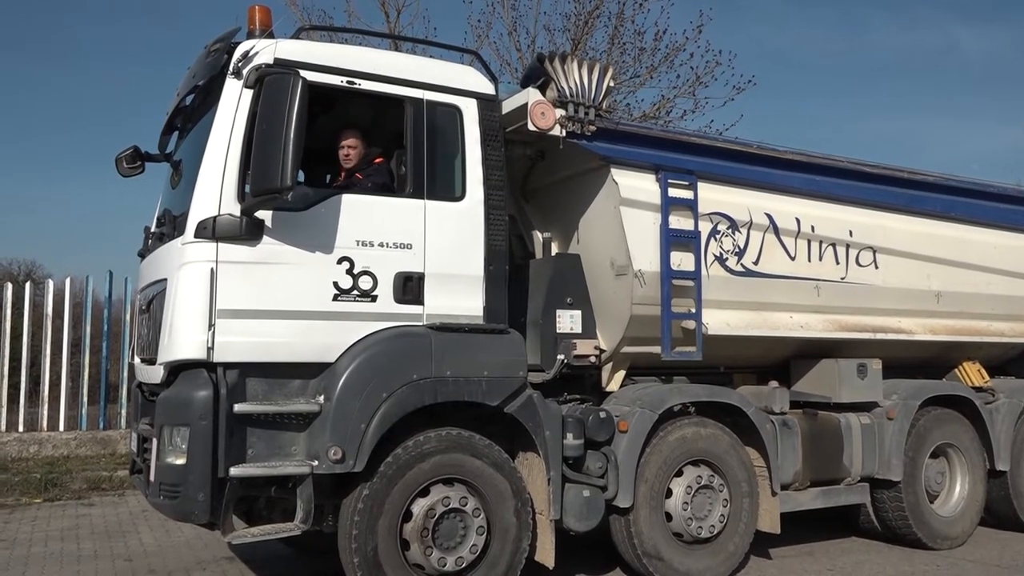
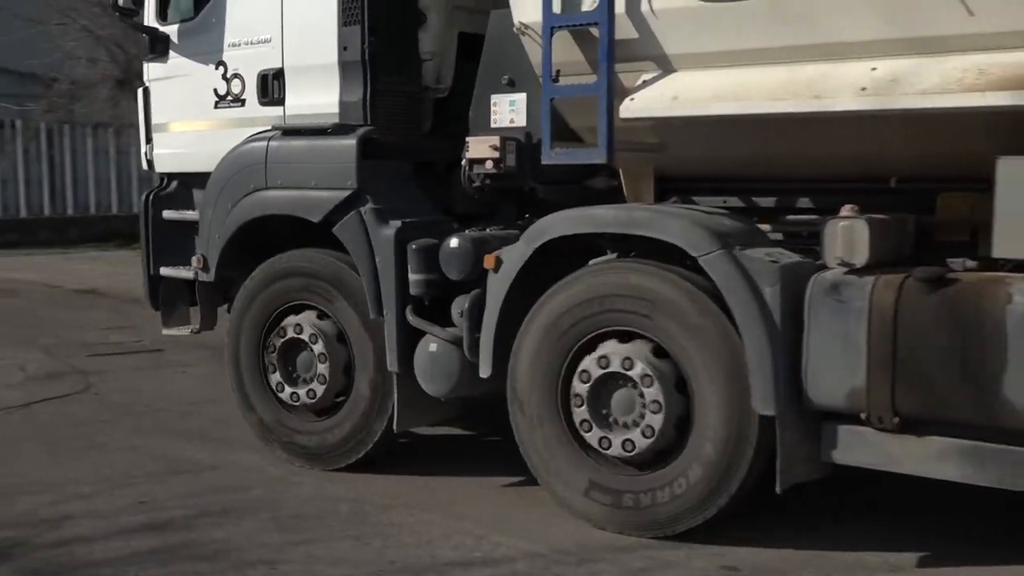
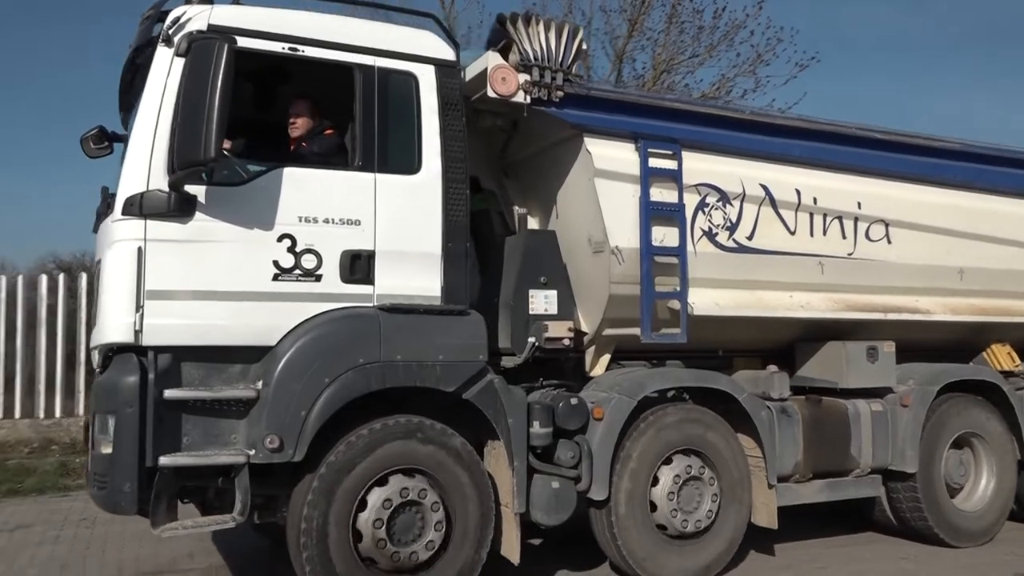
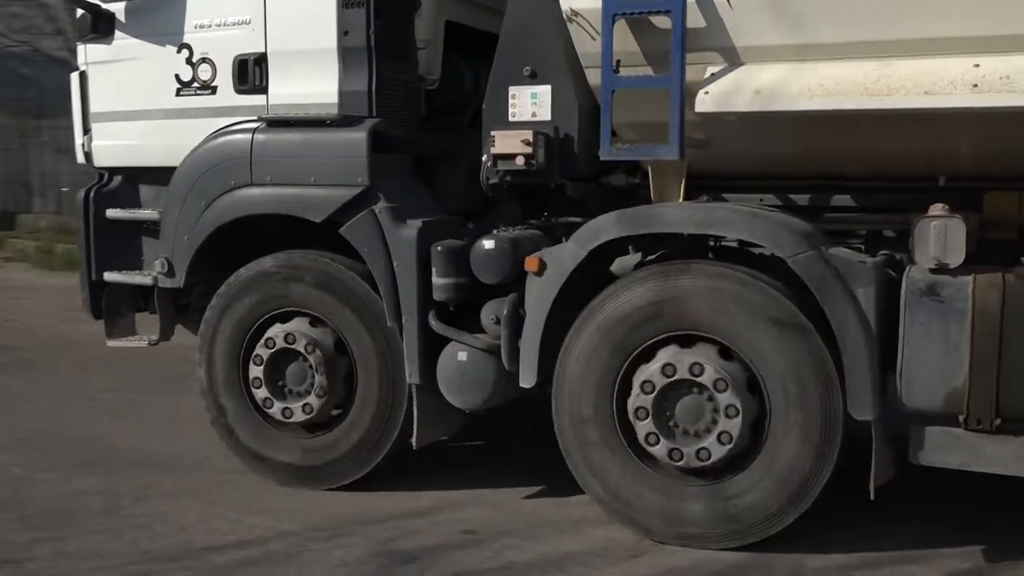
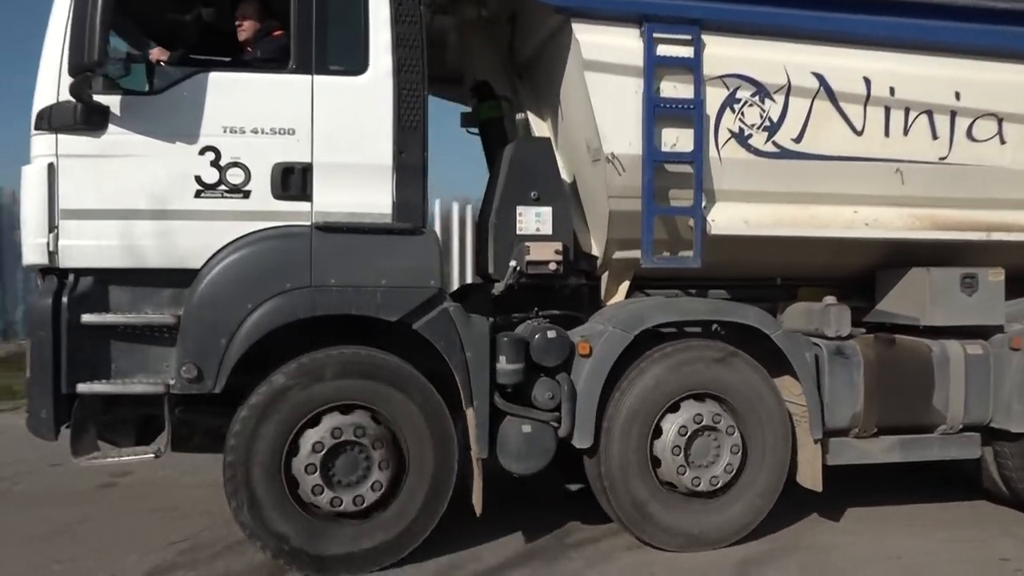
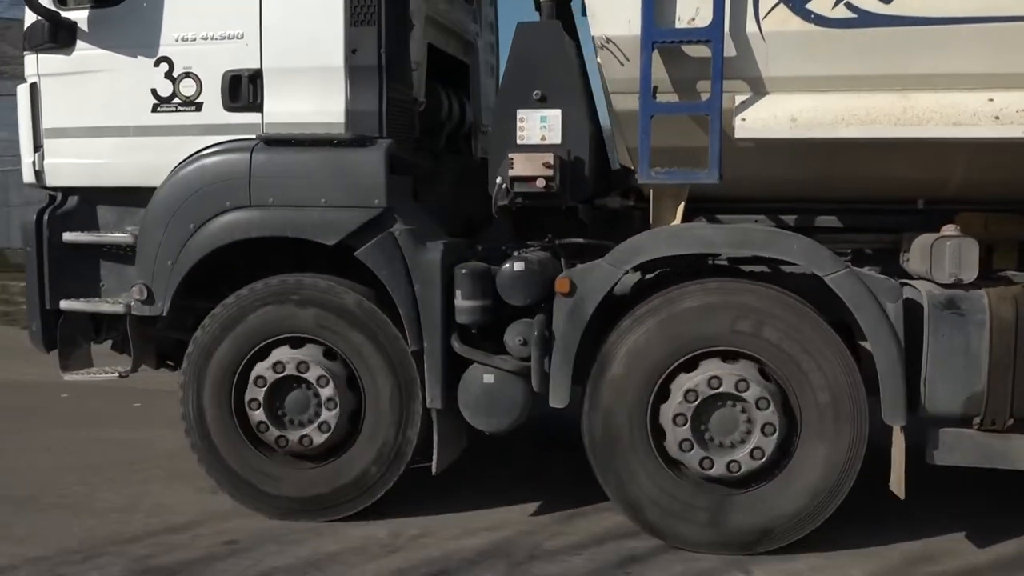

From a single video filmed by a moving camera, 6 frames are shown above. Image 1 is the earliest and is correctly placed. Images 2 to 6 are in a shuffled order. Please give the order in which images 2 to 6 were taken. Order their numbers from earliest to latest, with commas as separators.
3, 5, 6, 4, 2
